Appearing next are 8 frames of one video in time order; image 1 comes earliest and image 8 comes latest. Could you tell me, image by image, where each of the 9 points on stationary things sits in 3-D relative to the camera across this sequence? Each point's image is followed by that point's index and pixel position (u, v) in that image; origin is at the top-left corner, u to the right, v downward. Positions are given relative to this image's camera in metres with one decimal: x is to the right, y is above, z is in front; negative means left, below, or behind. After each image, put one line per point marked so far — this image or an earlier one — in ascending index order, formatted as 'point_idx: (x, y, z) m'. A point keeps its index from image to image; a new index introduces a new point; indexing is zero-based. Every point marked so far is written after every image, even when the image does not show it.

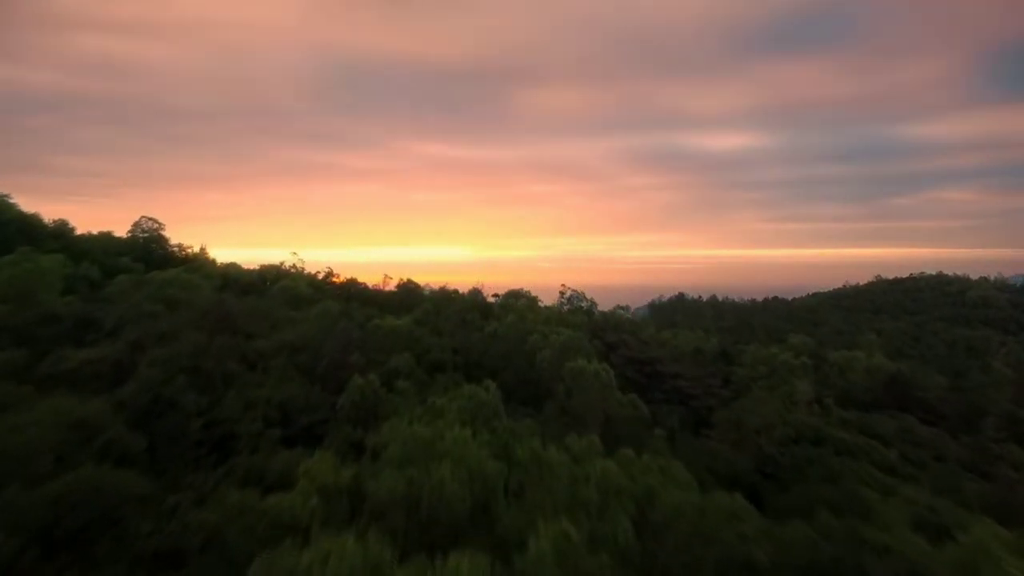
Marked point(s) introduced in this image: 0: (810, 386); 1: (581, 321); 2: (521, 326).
0: (+9.5, -3.2, +12.5) m
1: (+2.5, -1.2, +14.6) m
2: (+0.3, -1.1, +11.2) m
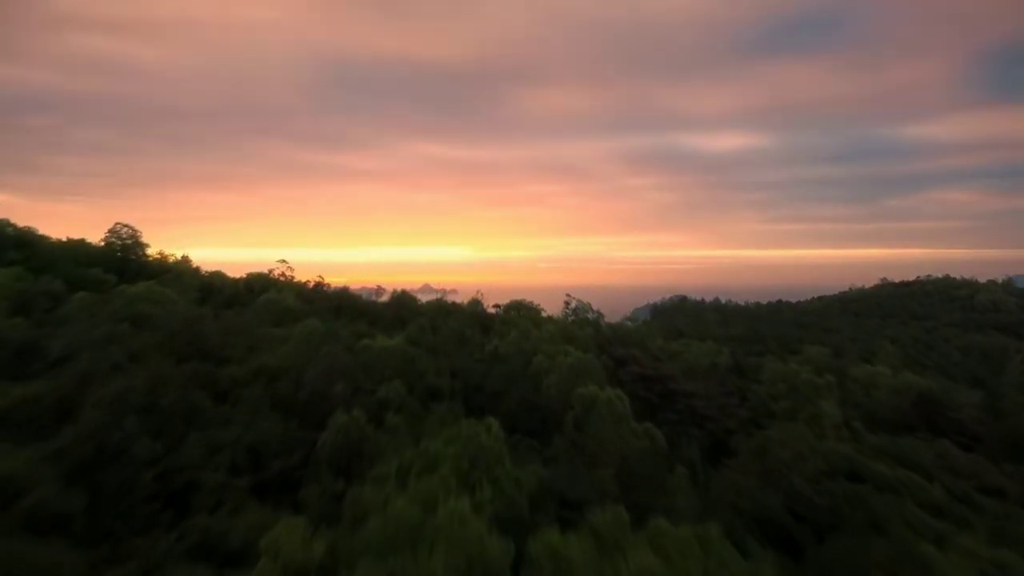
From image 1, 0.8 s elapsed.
0: (+9.6, -3.6, +11.6) m
1: (+2.6, -1.6, +13.7) m
2: (+0.4, -1.5, +10.3) m
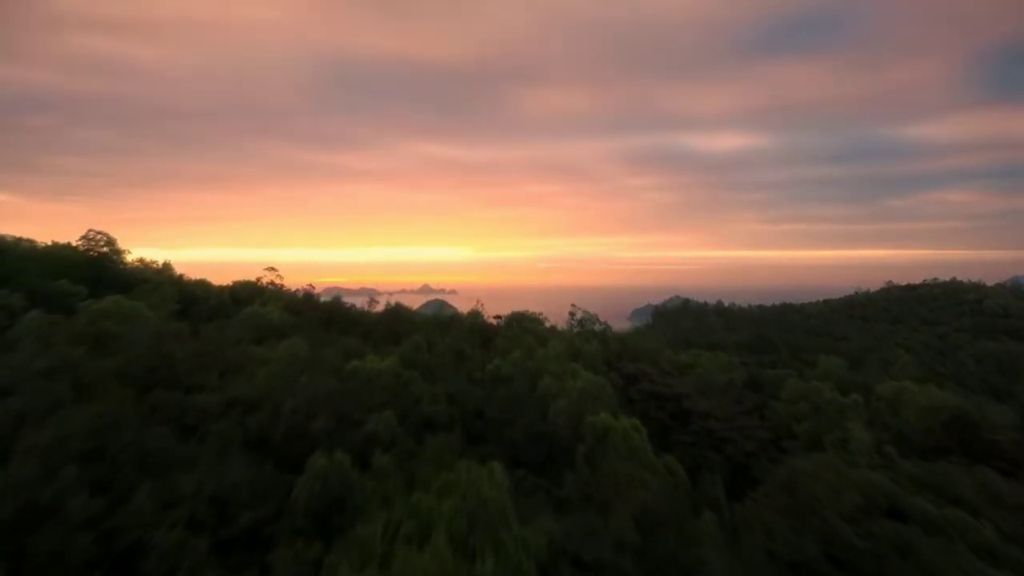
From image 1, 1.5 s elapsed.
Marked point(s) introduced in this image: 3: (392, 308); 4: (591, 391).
0: (+9.7, -3.9, +10.7) m
1: (+2.7, -2.0, +12.8) m
2: (+0.4, -1.9, +9.4) m
3: (-3.8, -0.6, +12.6) m
4: (+1.7, -2.2, +8.6) m
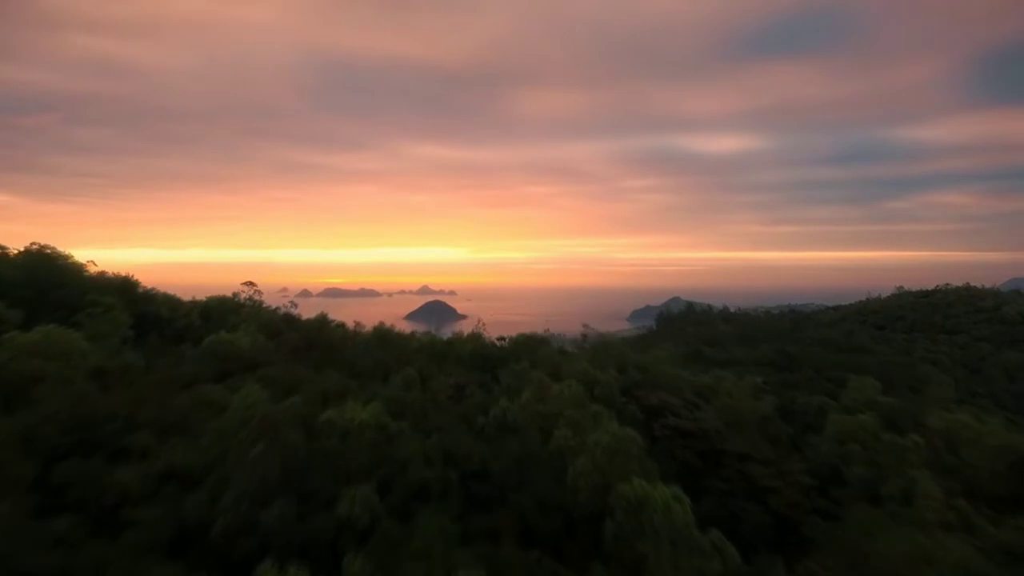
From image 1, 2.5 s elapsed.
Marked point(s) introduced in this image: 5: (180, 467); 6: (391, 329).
0: (+9.8, -4.5, +9.2) m
1: (+2.9, -2.6, +11.3) m
2: (+0.6, -2.4, +7.9) m
3: (-3.7, -1.2, +11.0) m
4: (+1.9, -2.8, +7.1) m
5: (-4.7, -2.5, +5.6) m
6: (-3.5, -1.3, +11.3) m
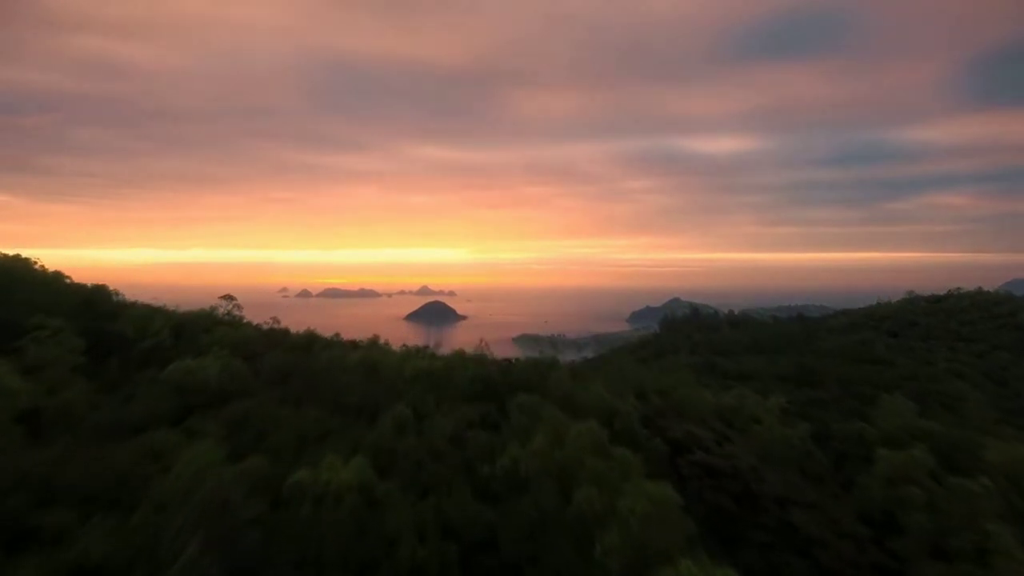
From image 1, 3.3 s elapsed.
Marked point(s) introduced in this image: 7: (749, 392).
0: (+10.0, -5.0, +8.0) m
1: (+3.0, -3.0, +10.0) m
2: (+0.8, -2.9, +6.6) m
3: (-3.5, -1.7, +9.8) m
4: (+2.1, -3.3, +5.8) m
5: (-4.5, -3.0, +4.3) m
6: (-3.3, -1.7, +10.0) m
7: (+9.5, -4.1, +15.8) m
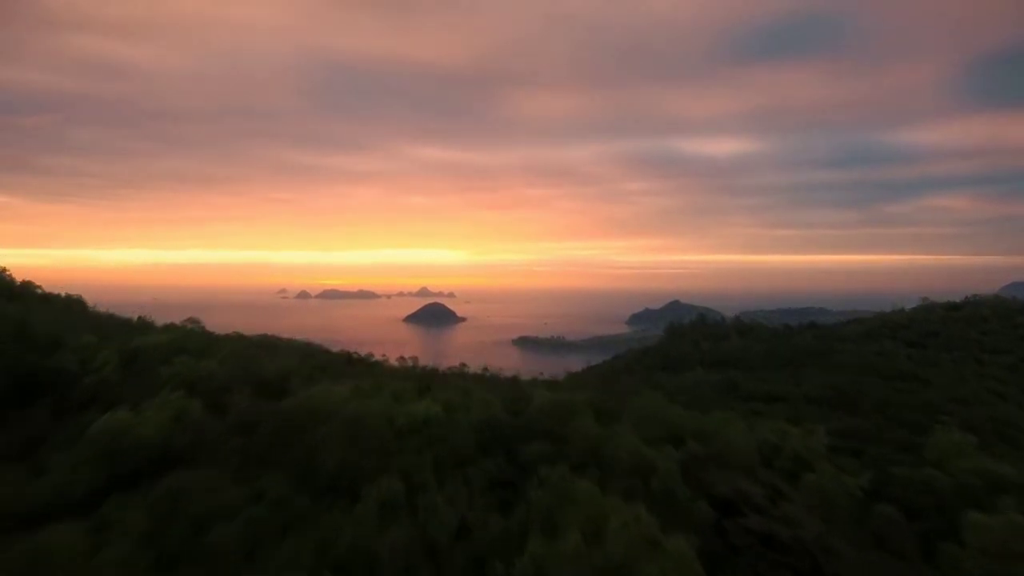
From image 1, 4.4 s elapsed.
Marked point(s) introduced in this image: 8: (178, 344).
0: (+10.3, -5.6, +6.3) m
1: (+3.3, -3.6, +8.4) m
2: (+1.1, -3.5, +4.9) m
3: (-3.2, -2.3, +8.1) m
4: (+2.4, -3.8, +4.2) m
5: (-4.2, -3.5, +2.6) m
6: (-3.0, -2.3, +8.3) m
7: (+9.8, -4.8, +14.1) m
8: (-8.9, -1.6, +10.5) m
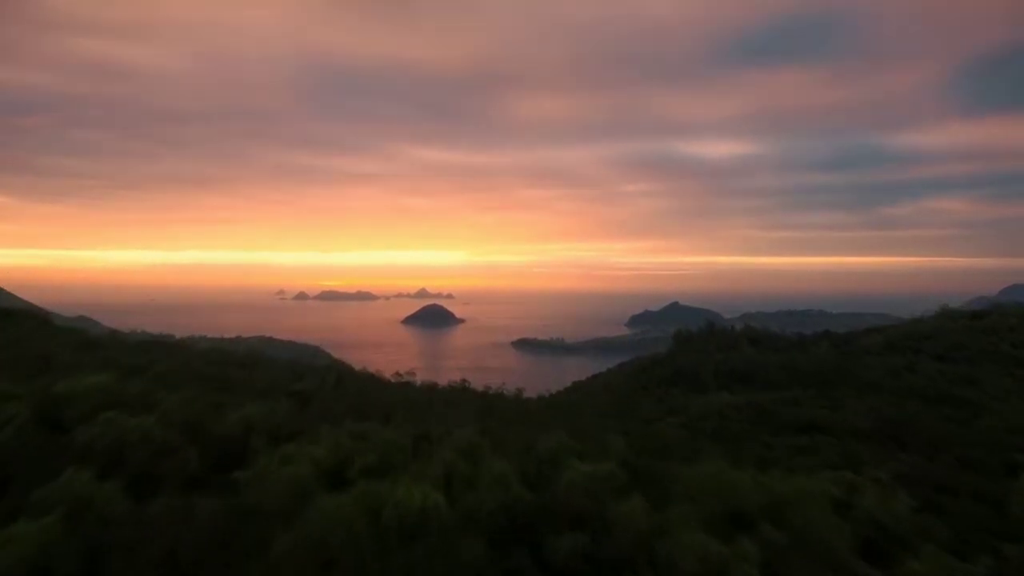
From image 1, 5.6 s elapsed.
0: (+10.7, -6.3, +4.2) m
1: (+3.7, -4.3, +6.3) m
2: (+1.5, -4.2, +2.8) m
3: (-2.8, -2.9, +6.0) m
4: (+2.8, -4.5, +2.1) m
5: (-3.8, -4.2, +0.5) m
6: (-2.6, -3.0, +6.3) m
7: (+10.2, -5.5, +12.1) m
8: (-8.5, -2.3, +8.4) m
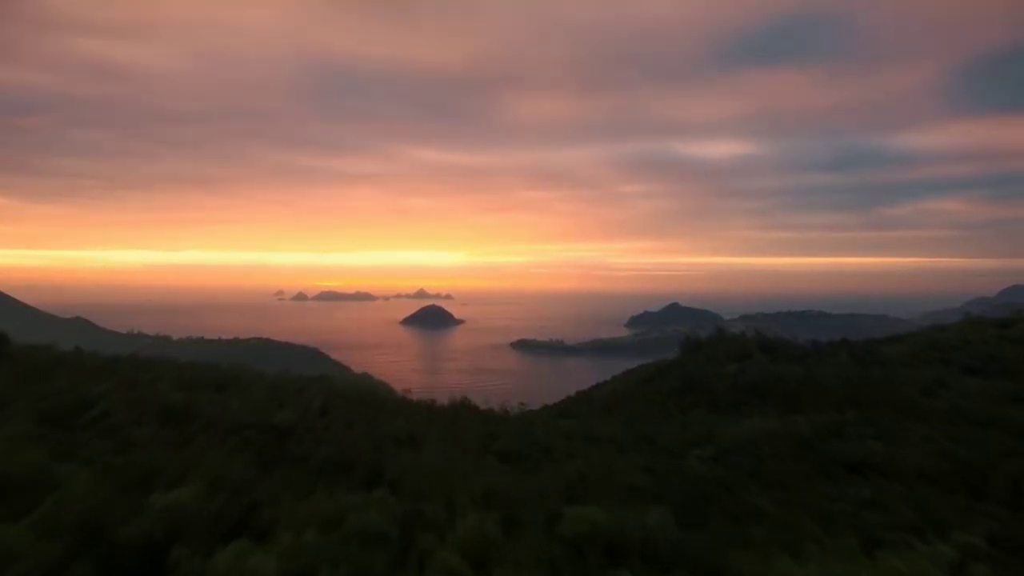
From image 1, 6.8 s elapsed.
0: (+11.1, -6.9, +2.1) m
1: (+4.1, -5.0, +4.1) m
2: (+1.9, -4.8, +0.6) m
3: (-2.4, -3.6, +3.8) m
4: (+3.2, -5.2, -0.1) m
5: (-3.4, -4.9, -1.7) m
6: (-2.2, -3.7, +4.1) m
7: (+10.5, -6.2, +9.9) m
8: (-8.2, -2.9, +6.2) m
